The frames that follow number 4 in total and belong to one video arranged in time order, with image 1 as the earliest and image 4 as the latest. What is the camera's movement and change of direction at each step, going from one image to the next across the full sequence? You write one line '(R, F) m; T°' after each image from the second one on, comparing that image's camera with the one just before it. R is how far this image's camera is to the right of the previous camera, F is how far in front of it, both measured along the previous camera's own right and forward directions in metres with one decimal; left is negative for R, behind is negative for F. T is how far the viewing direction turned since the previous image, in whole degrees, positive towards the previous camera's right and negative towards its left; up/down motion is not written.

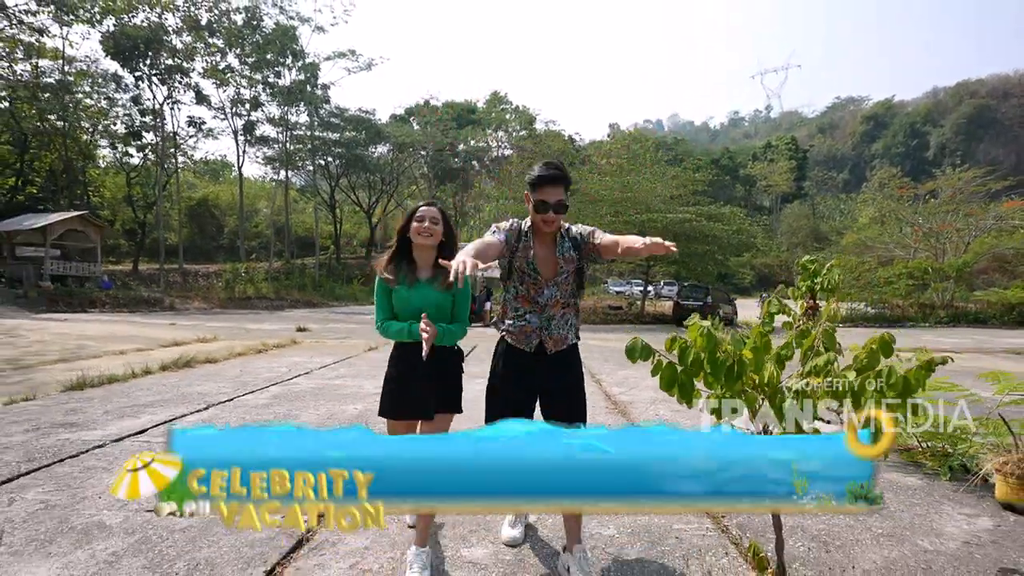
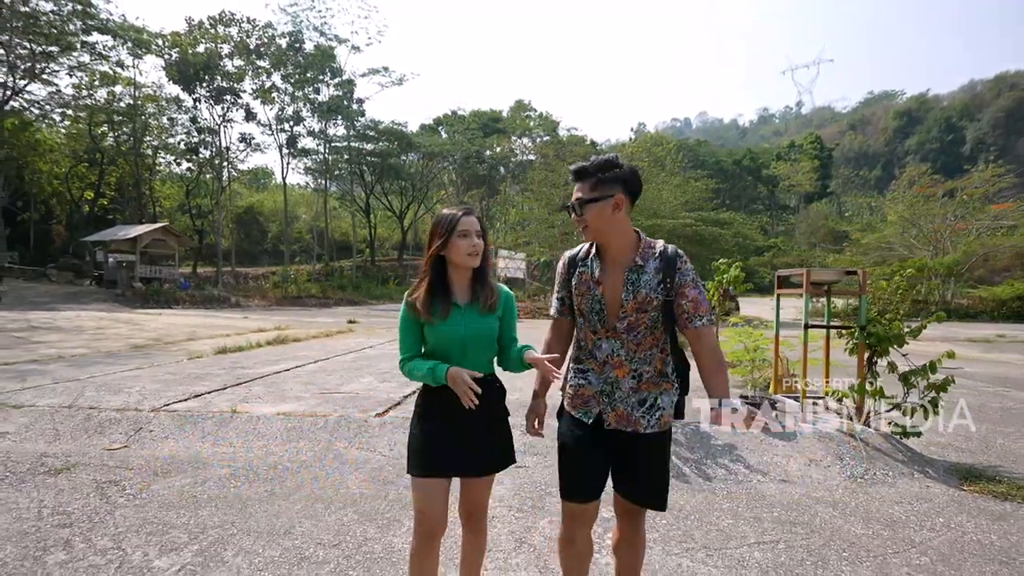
(+0.4, -2.8) m; -3°
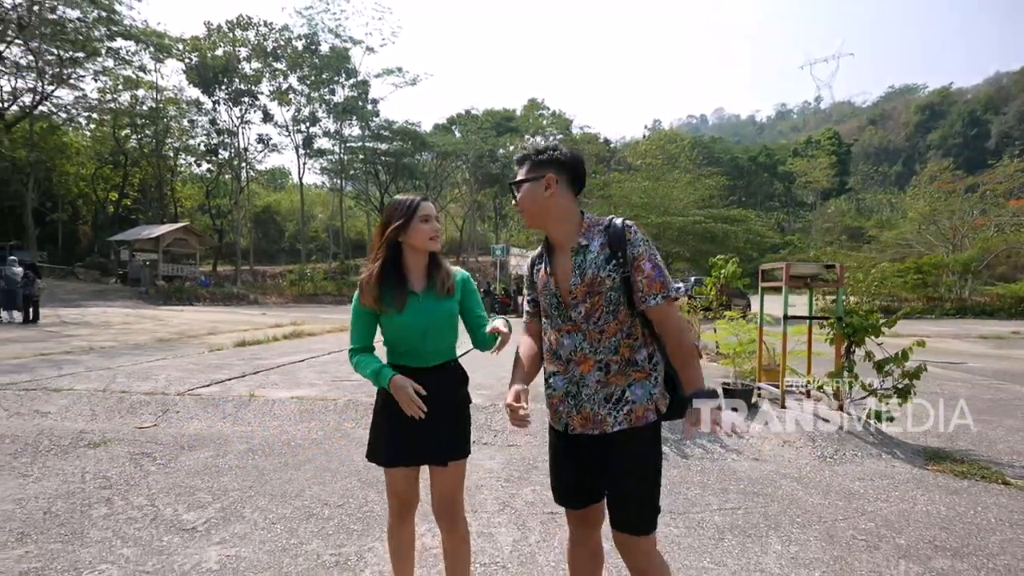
(+0.2, -0.4) m; -1°
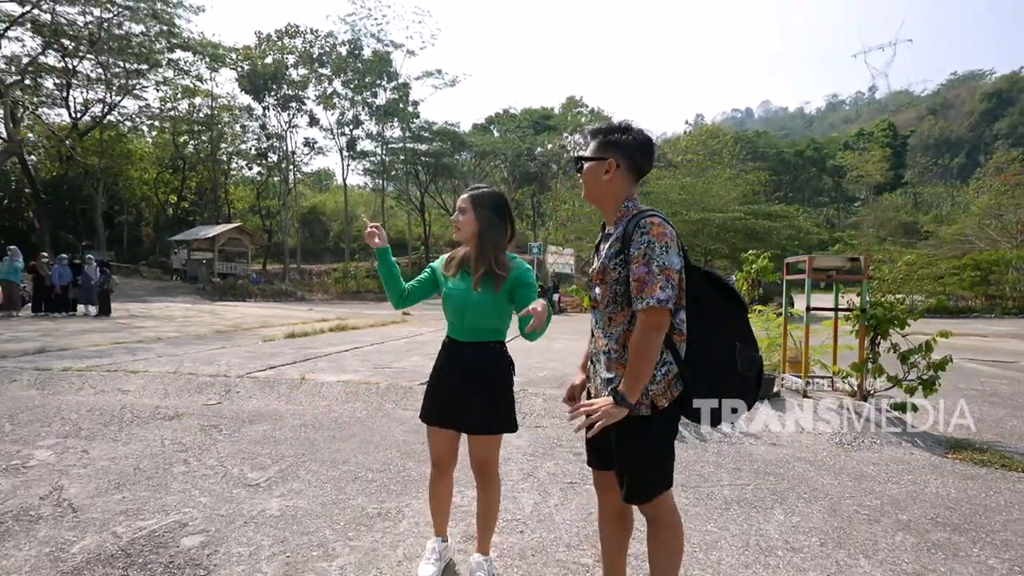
(+0.1, -0.3) m; -4°
